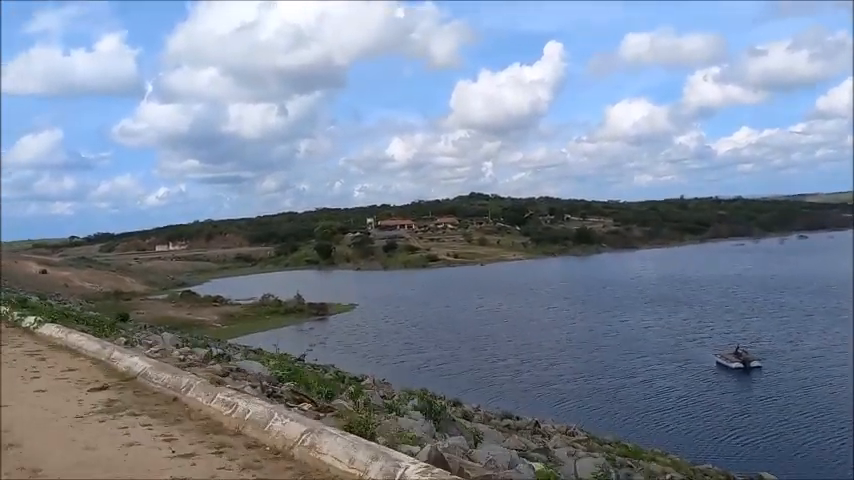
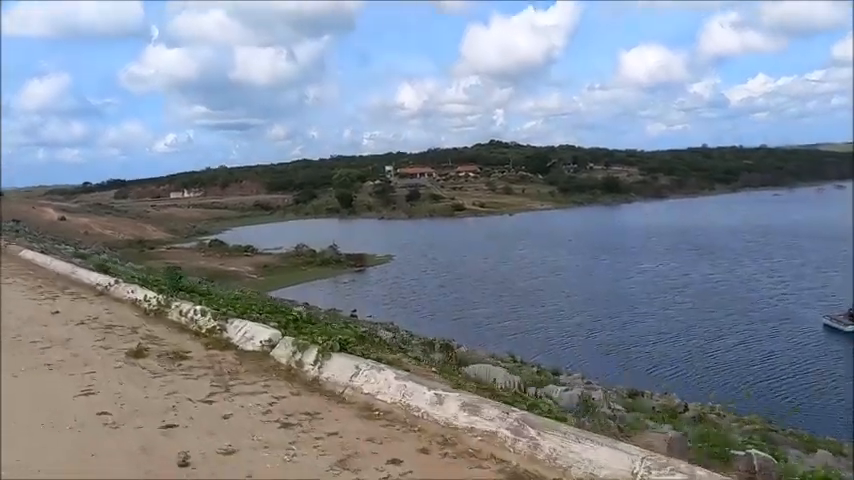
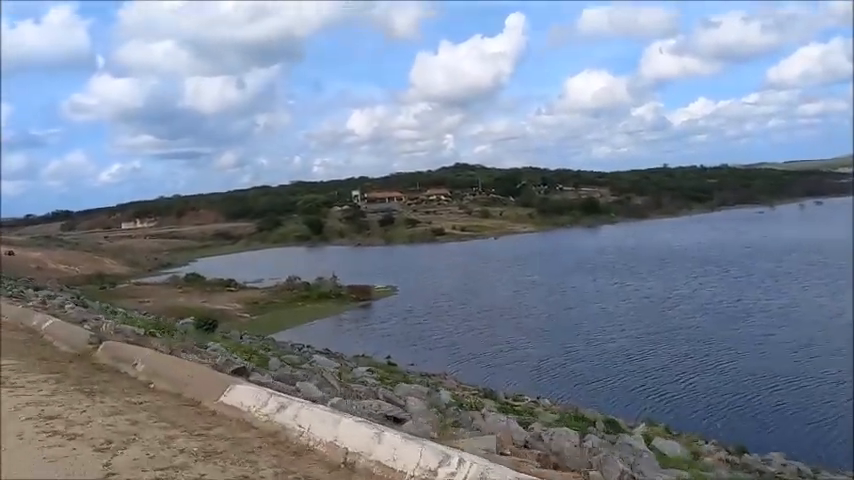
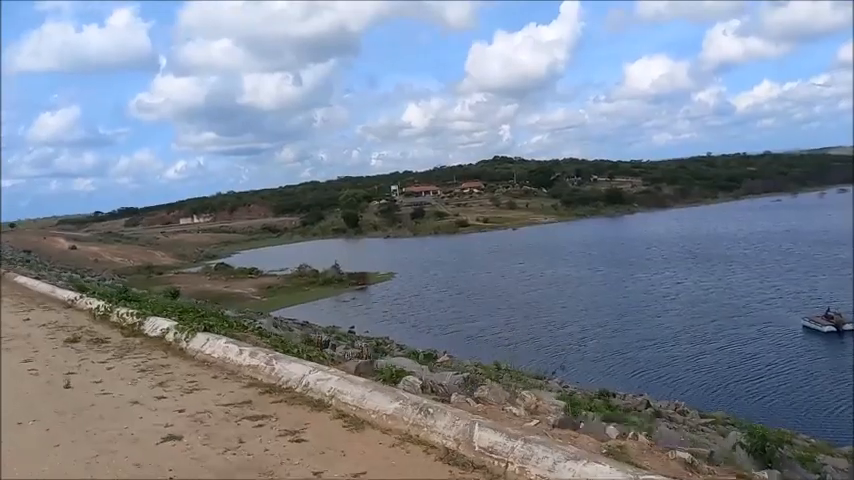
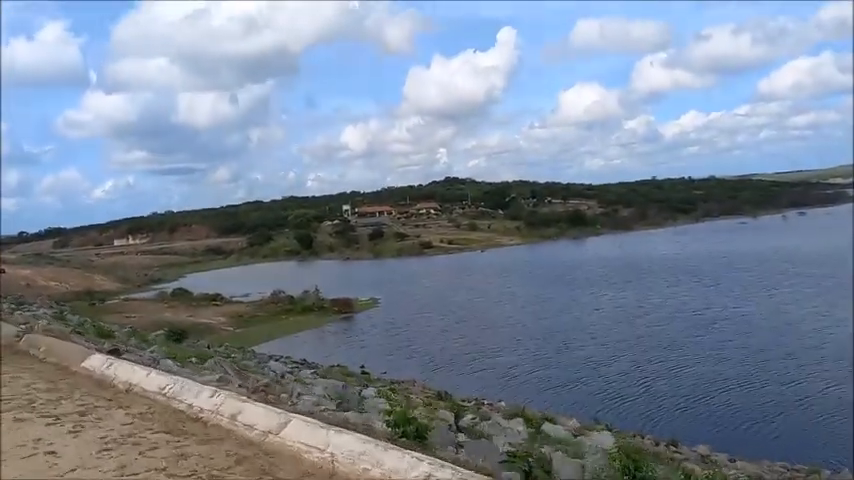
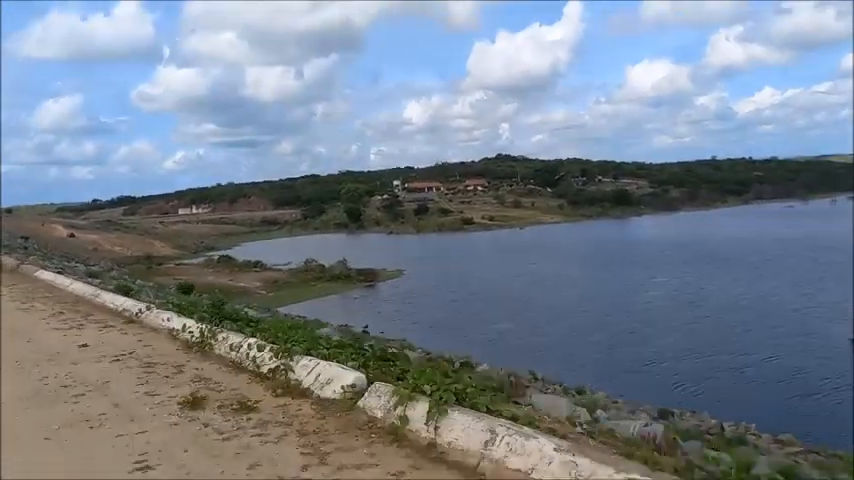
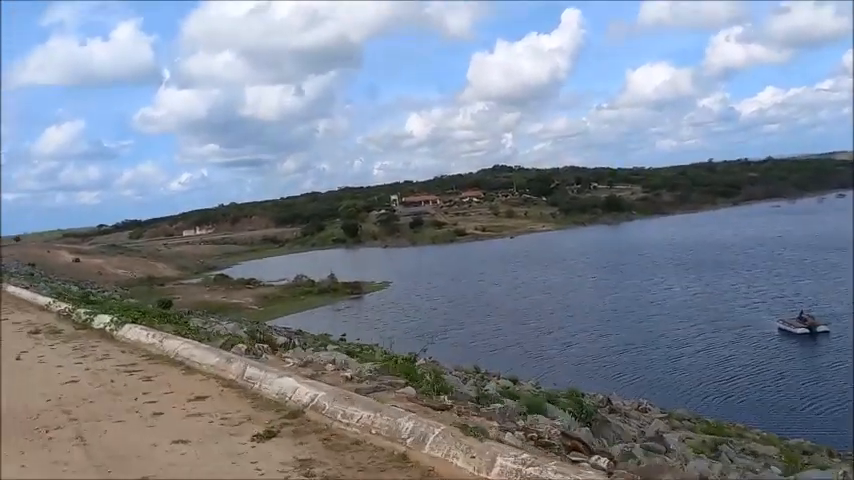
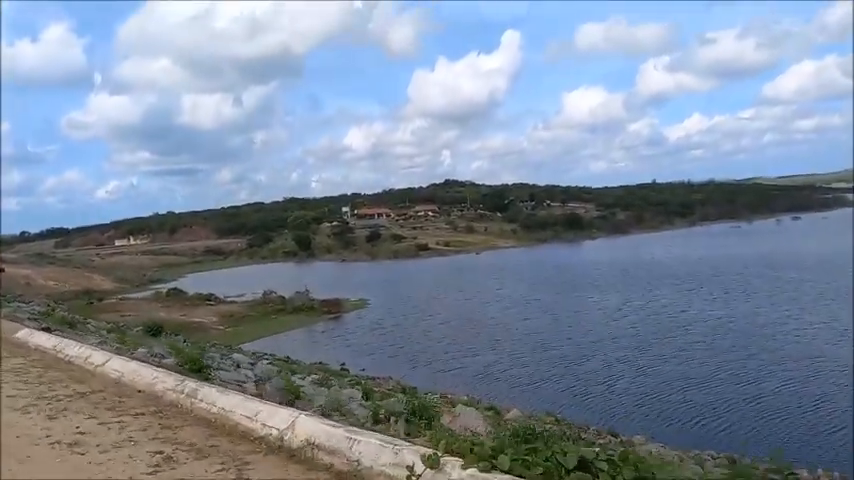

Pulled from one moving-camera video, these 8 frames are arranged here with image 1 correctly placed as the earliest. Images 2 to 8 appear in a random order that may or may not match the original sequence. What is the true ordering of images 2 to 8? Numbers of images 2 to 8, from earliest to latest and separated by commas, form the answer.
7, 4, 2, 6, 8, 5, 3
